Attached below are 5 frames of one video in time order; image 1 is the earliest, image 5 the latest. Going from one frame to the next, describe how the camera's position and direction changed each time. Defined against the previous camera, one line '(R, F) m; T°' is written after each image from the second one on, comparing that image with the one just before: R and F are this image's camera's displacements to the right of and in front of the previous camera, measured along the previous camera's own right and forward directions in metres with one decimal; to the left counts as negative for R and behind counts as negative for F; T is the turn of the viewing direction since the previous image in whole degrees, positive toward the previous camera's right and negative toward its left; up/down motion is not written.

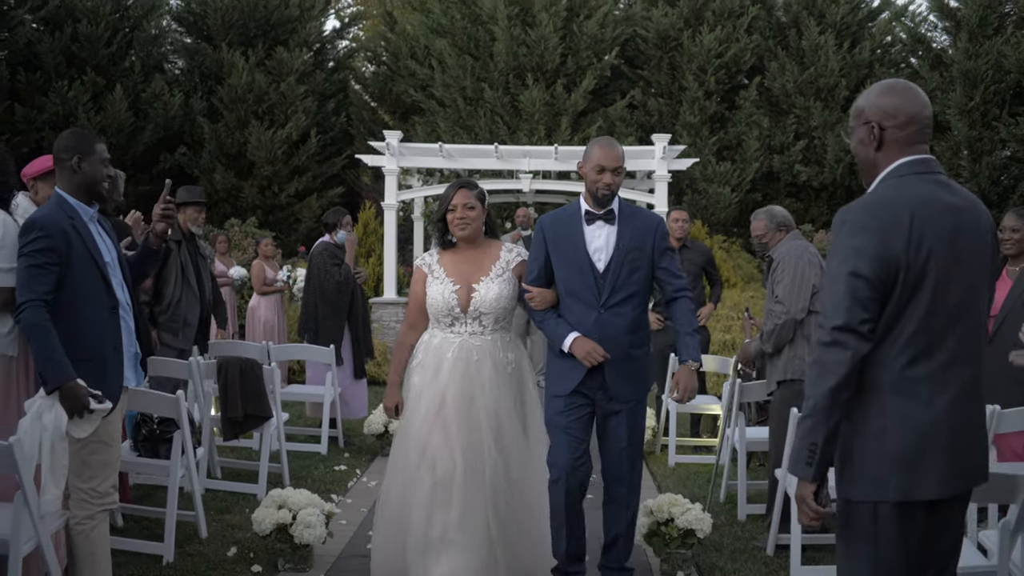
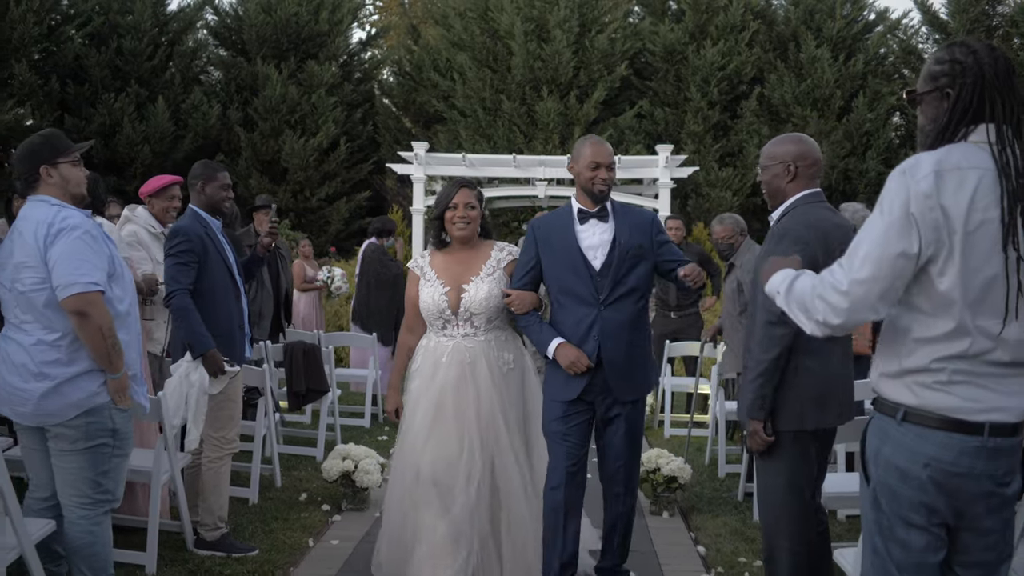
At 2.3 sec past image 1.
(0.0, -1.4) m; -1°
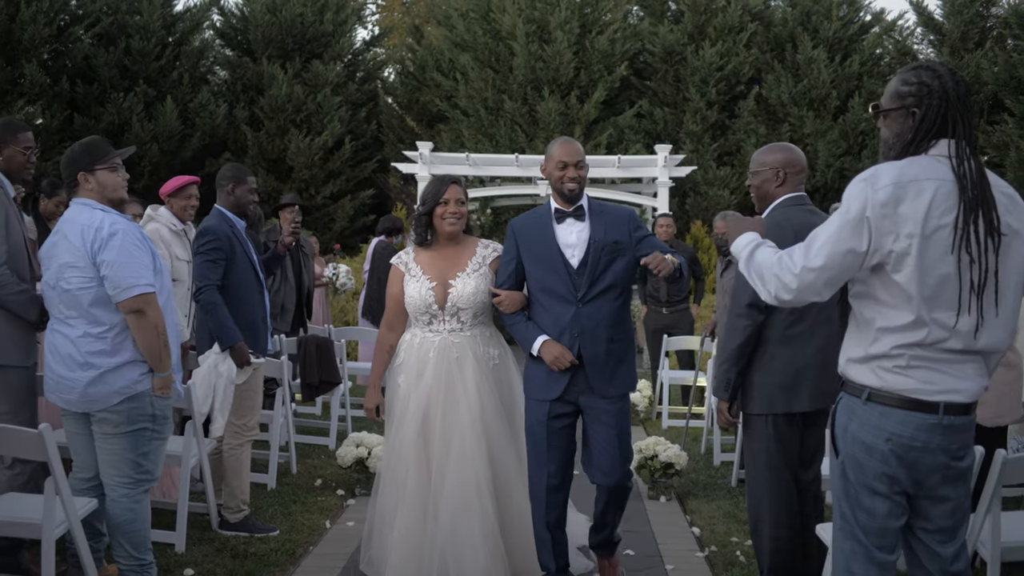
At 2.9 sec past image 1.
(0.0, -0.4) m; 0°
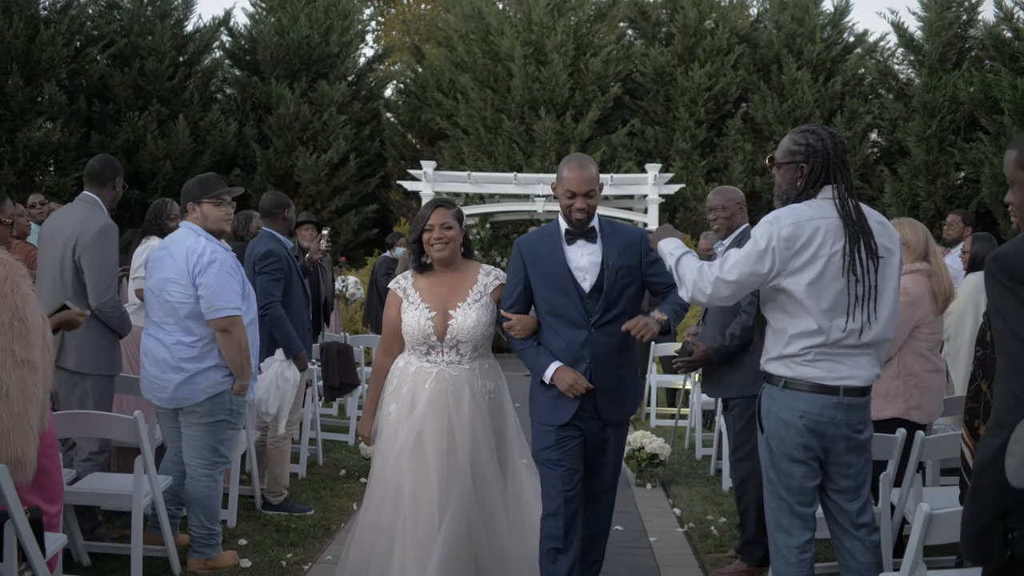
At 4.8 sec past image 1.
(-0.1, -1.0) m; 0°
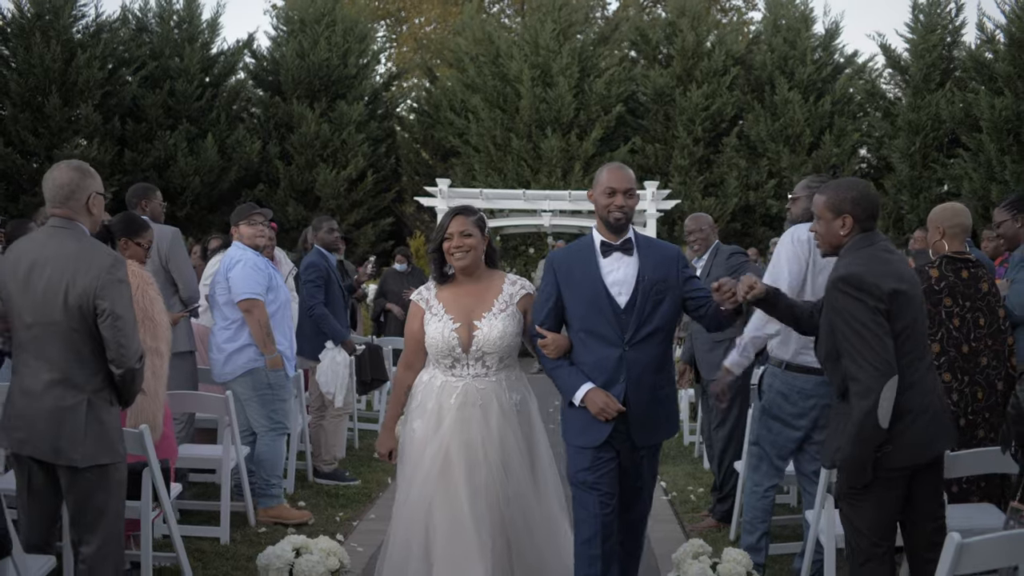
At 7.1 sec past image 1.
(0.0, -1.4) m; 0°
